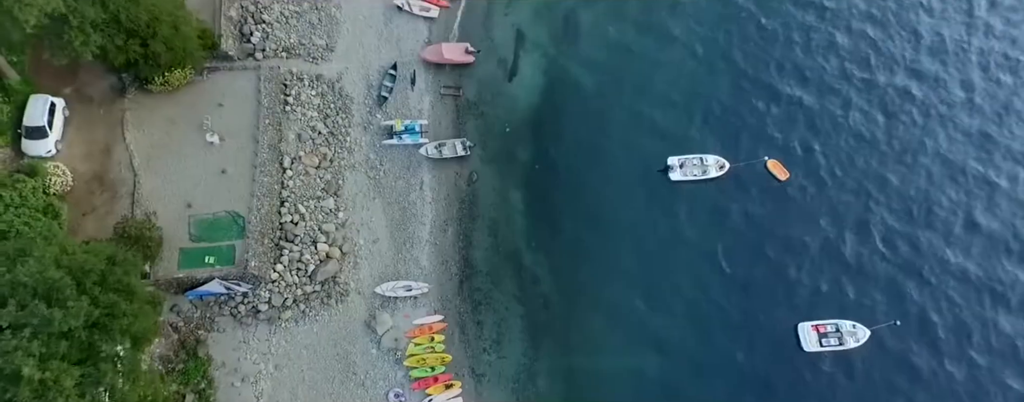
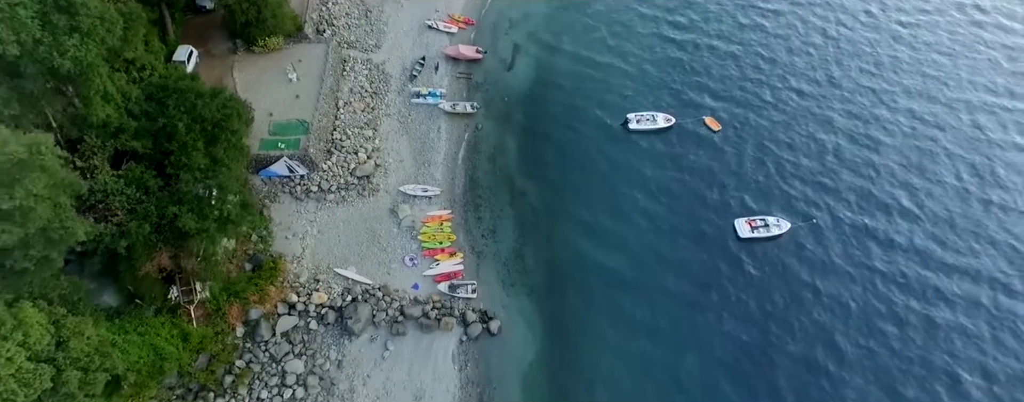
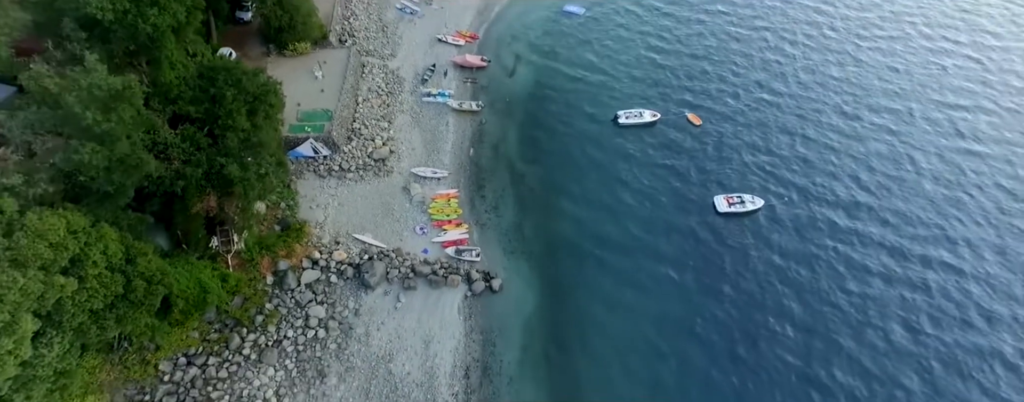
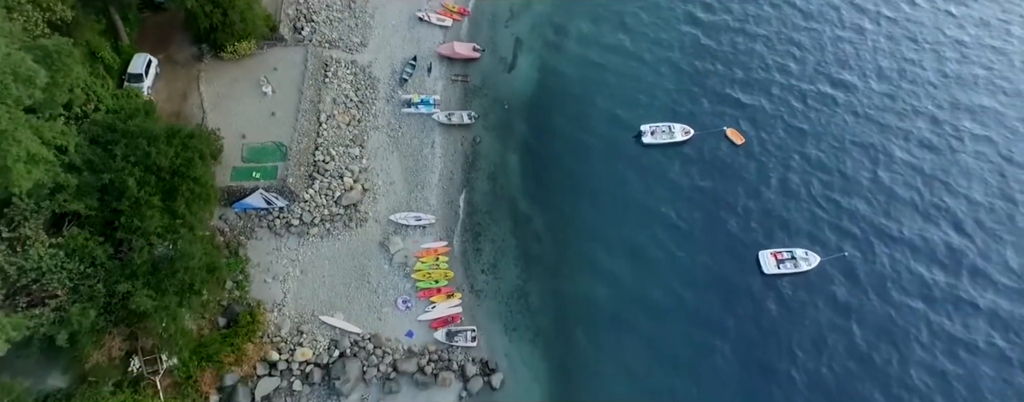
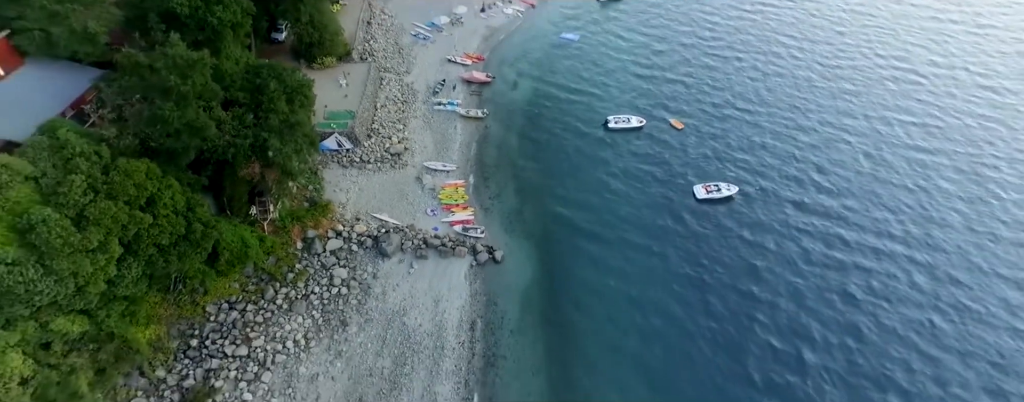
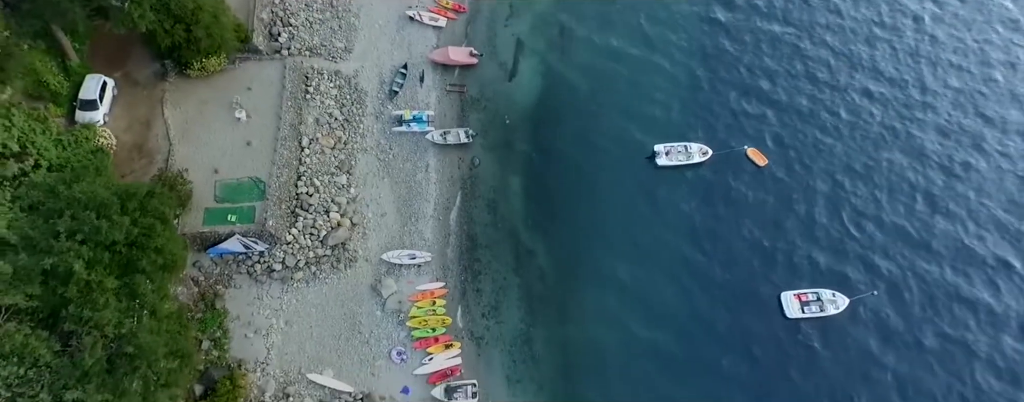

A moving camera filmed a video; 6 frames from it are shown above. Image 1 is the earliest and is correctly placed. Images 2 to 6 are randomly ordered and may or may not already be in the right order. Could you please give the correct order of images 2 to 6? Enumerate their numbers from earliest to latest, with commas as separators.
6, 4, 2, 3, 5
